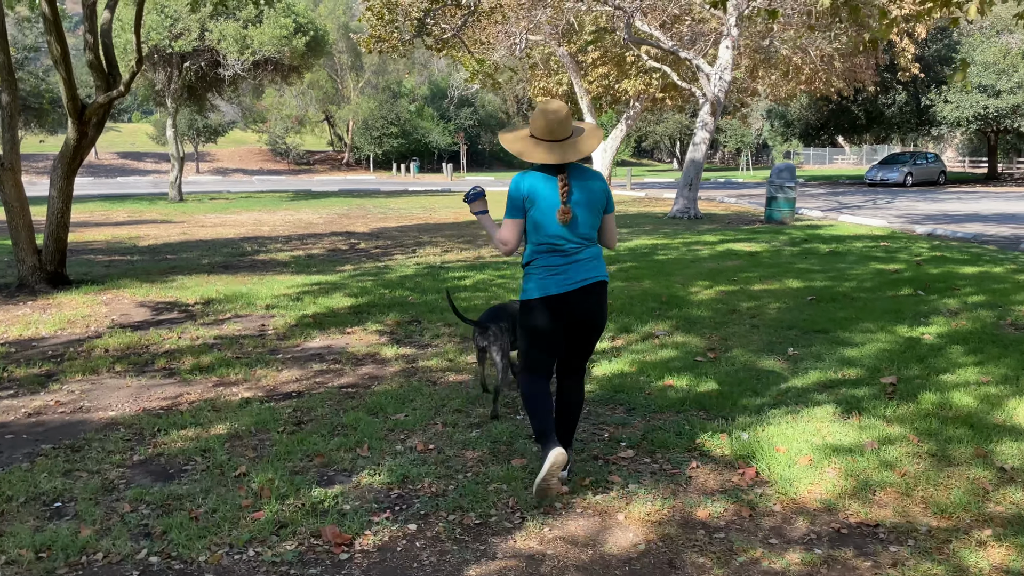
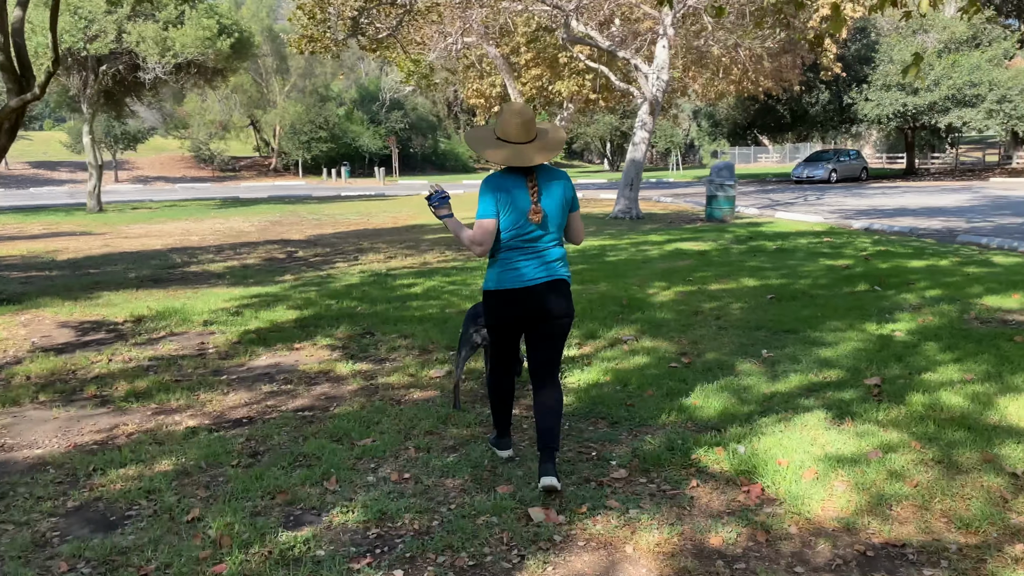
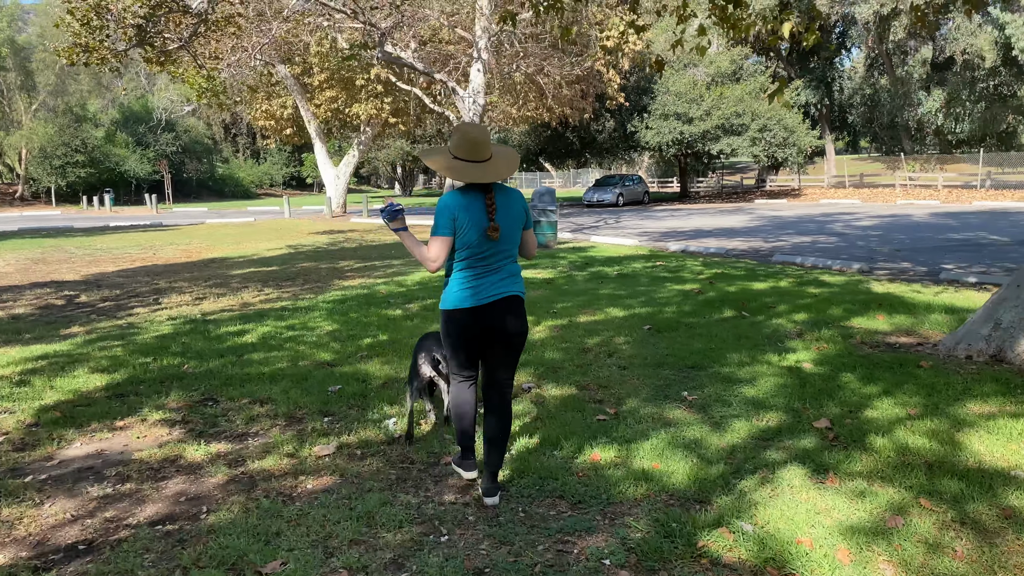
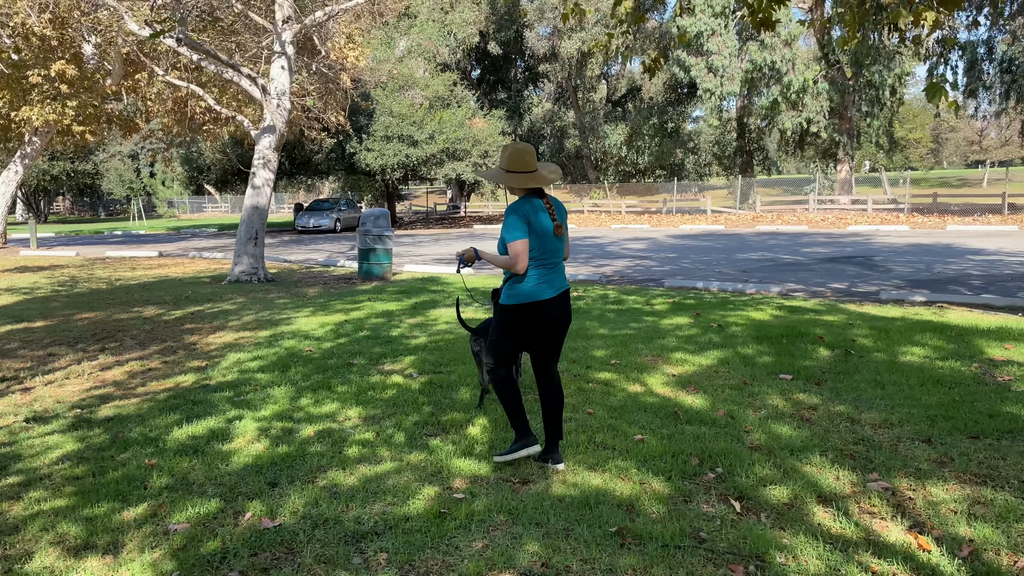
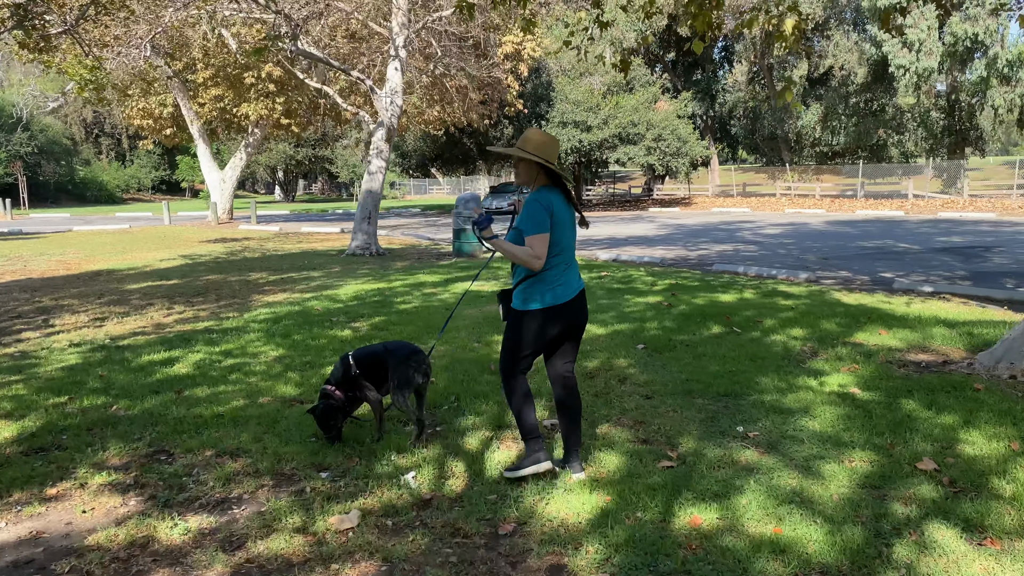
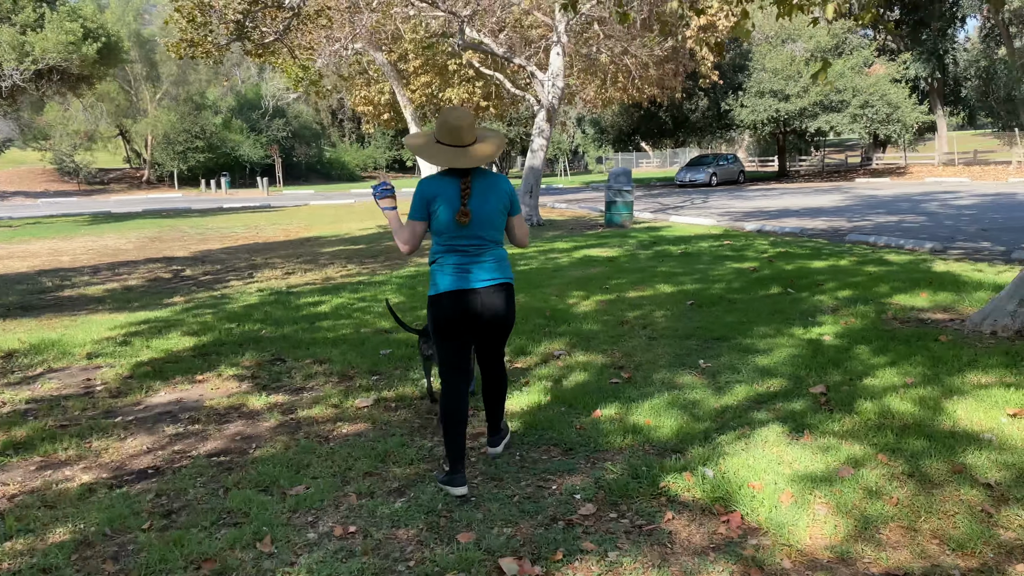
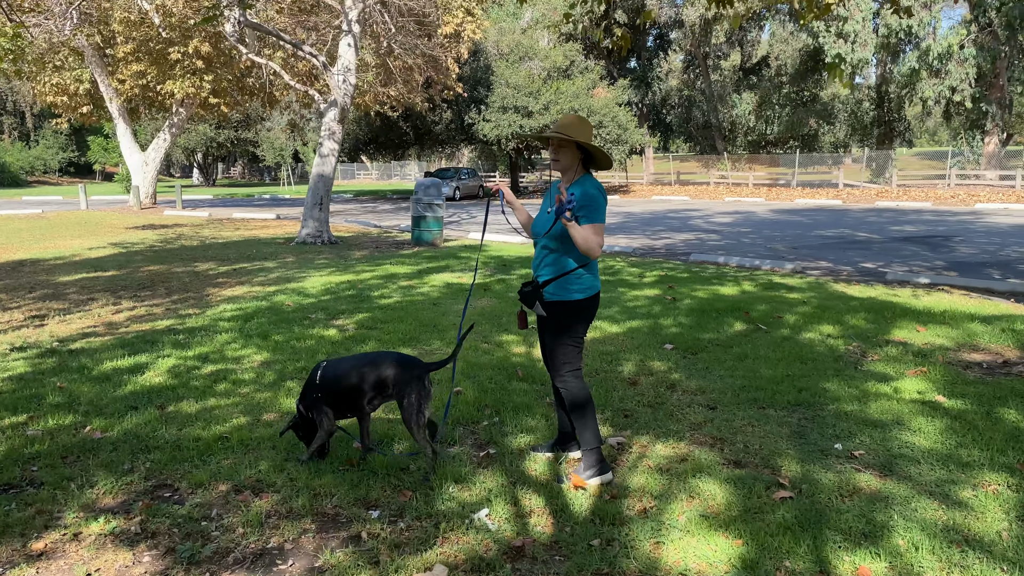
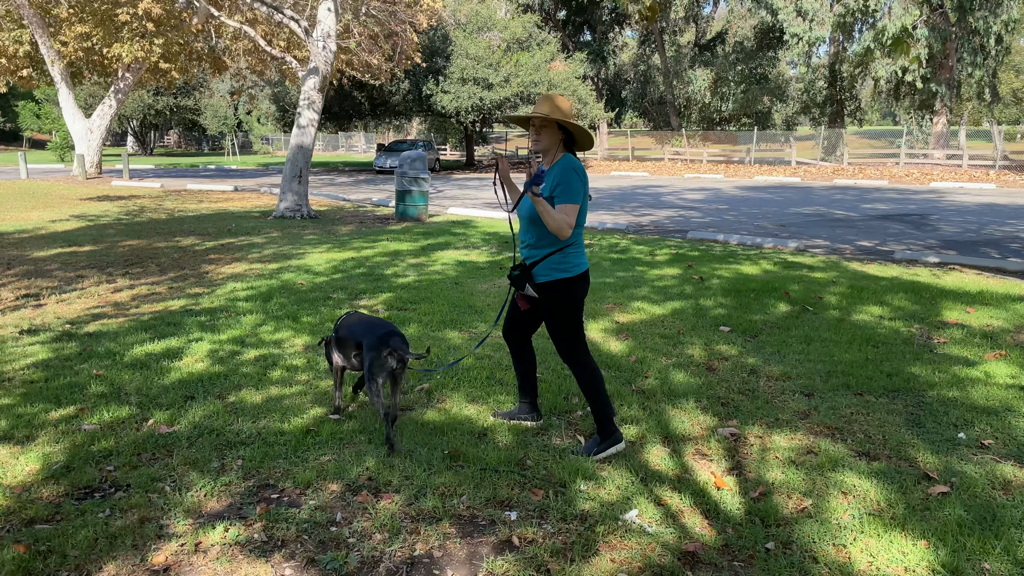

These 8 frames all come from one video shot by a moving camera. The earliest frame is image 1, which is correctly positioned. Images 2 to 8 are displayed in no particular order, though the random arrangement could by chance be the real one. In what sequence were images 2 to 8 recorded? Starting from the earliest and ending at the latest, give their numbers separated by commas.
2, 6, 3, 5, 7, 8, 4
